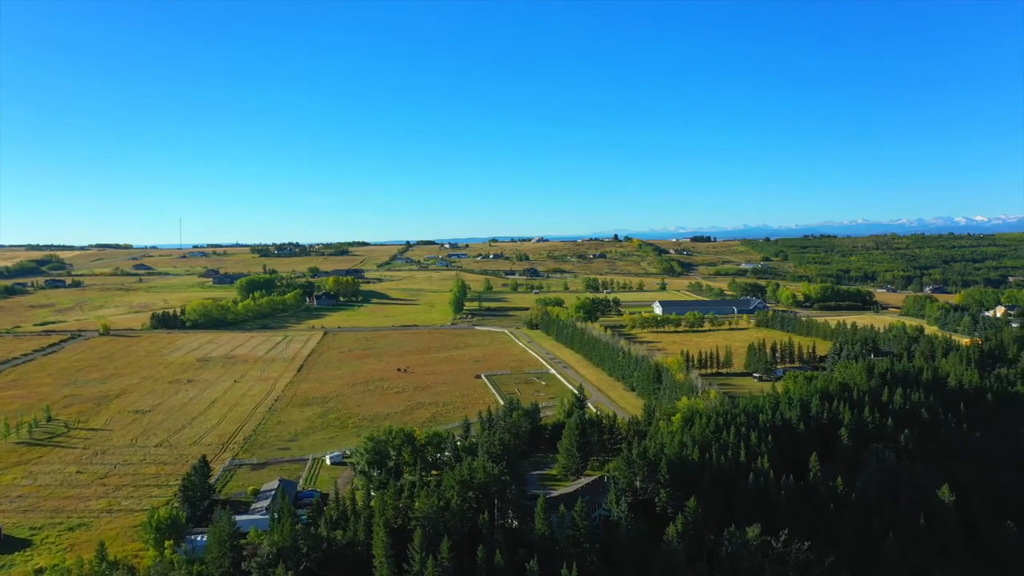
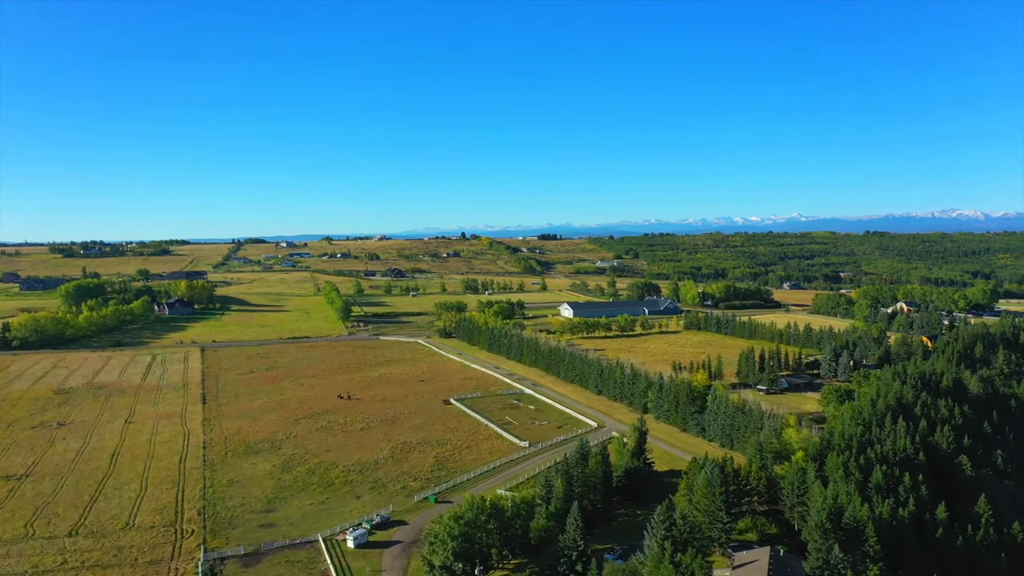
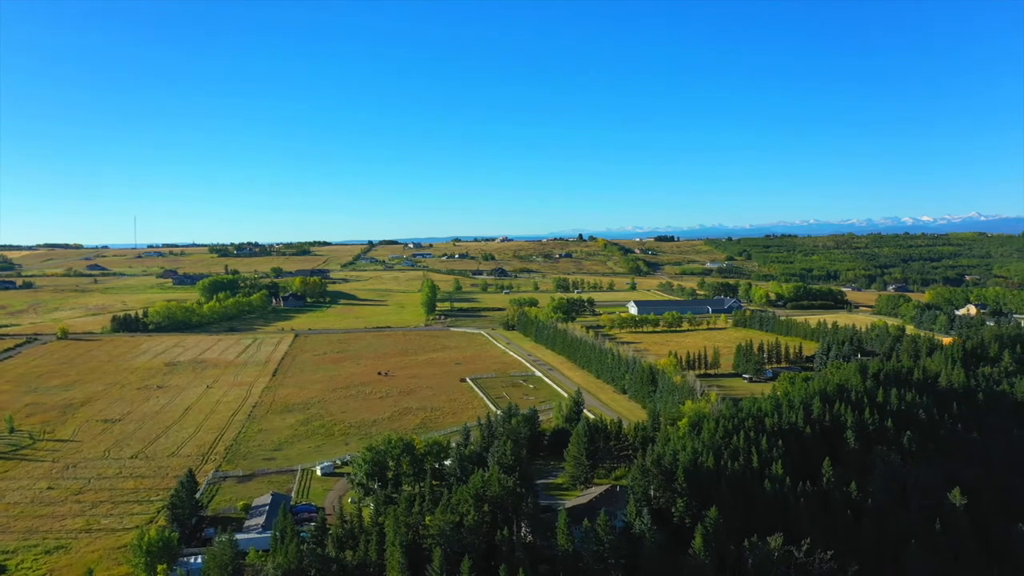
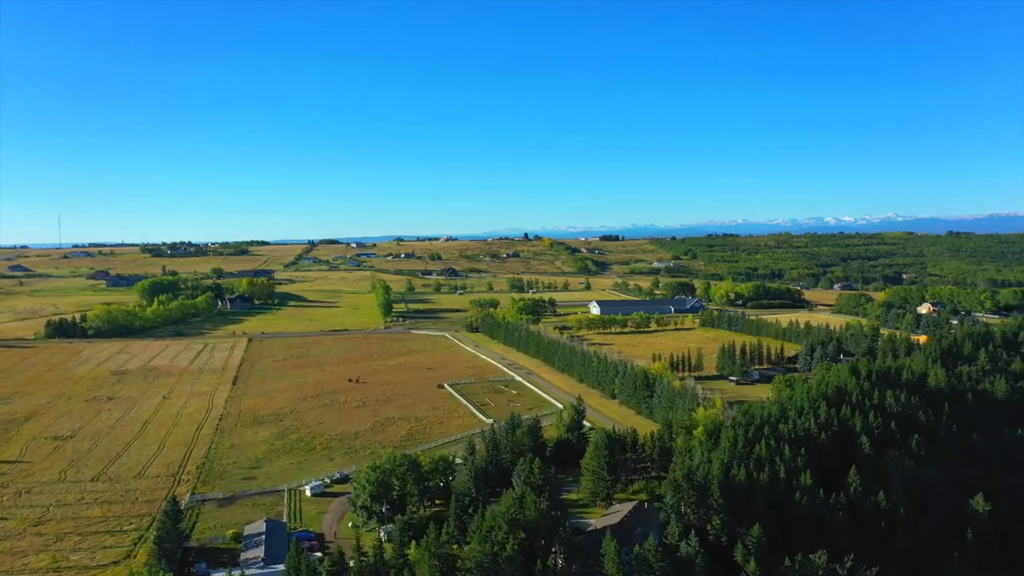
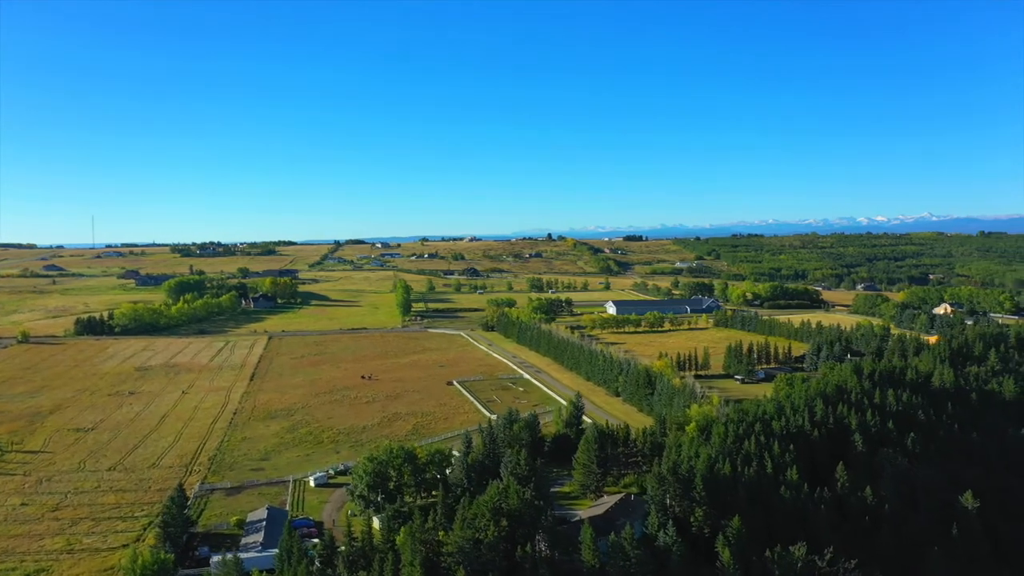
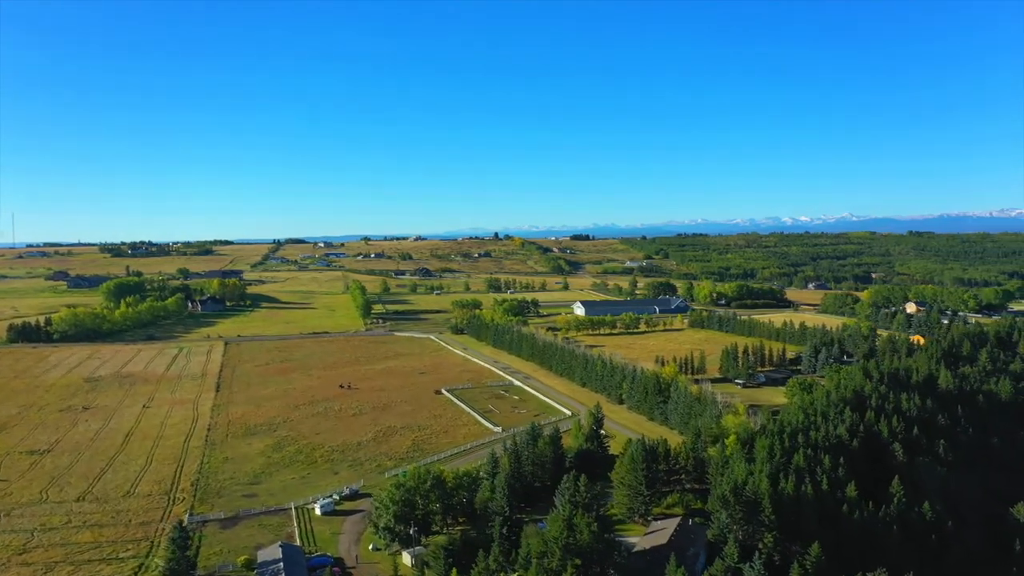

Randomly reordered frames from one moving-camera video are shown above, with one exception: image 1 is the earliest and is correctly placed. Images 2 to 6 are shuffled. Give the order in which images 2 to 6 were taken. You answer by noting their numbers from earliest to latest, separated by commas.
3, 5, 4, 6, 2
